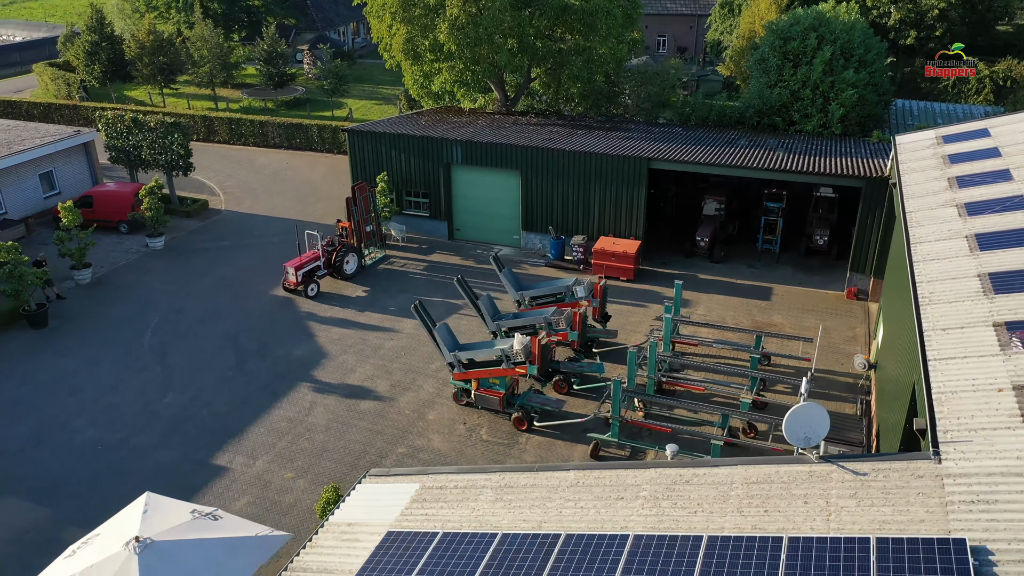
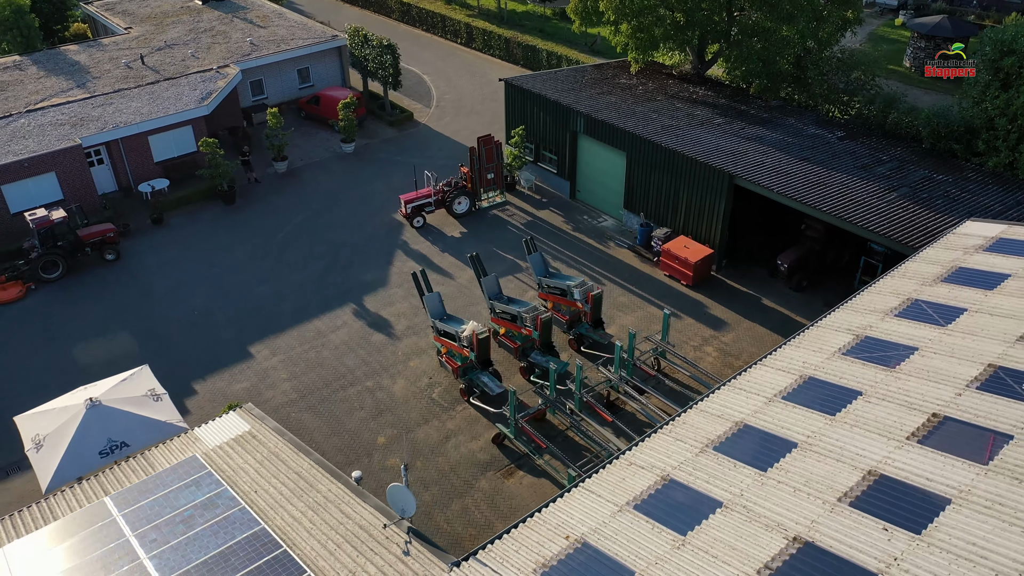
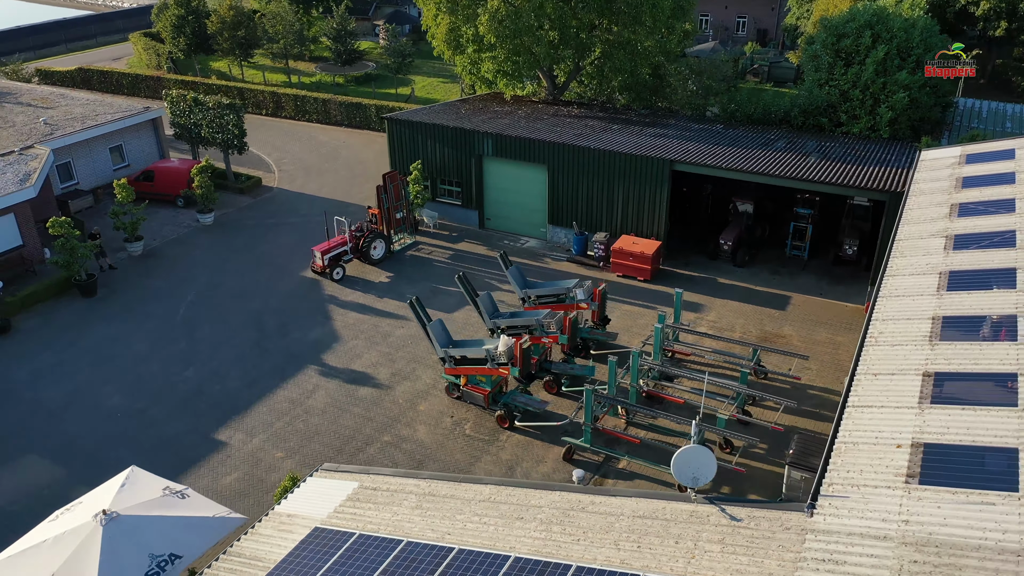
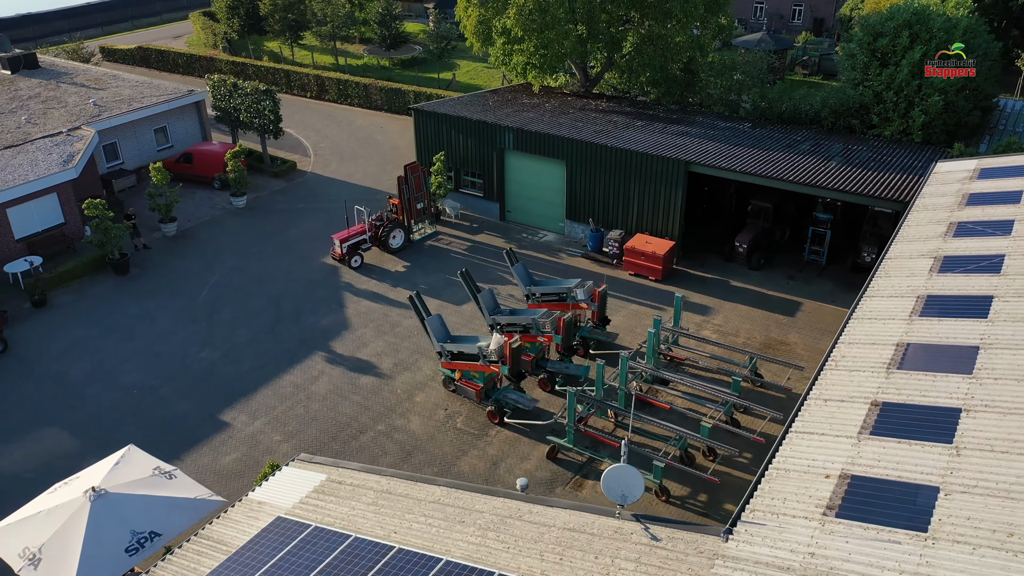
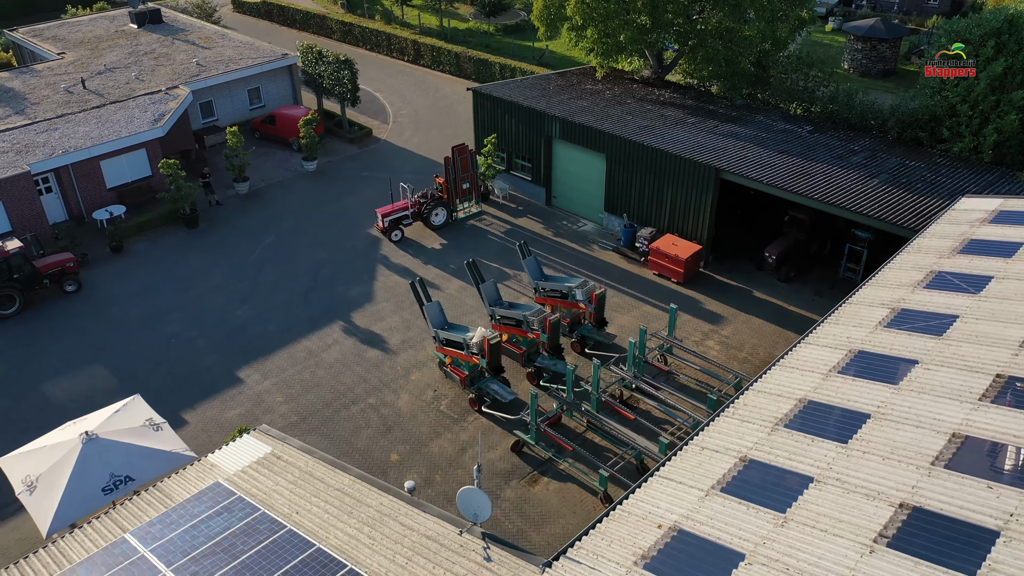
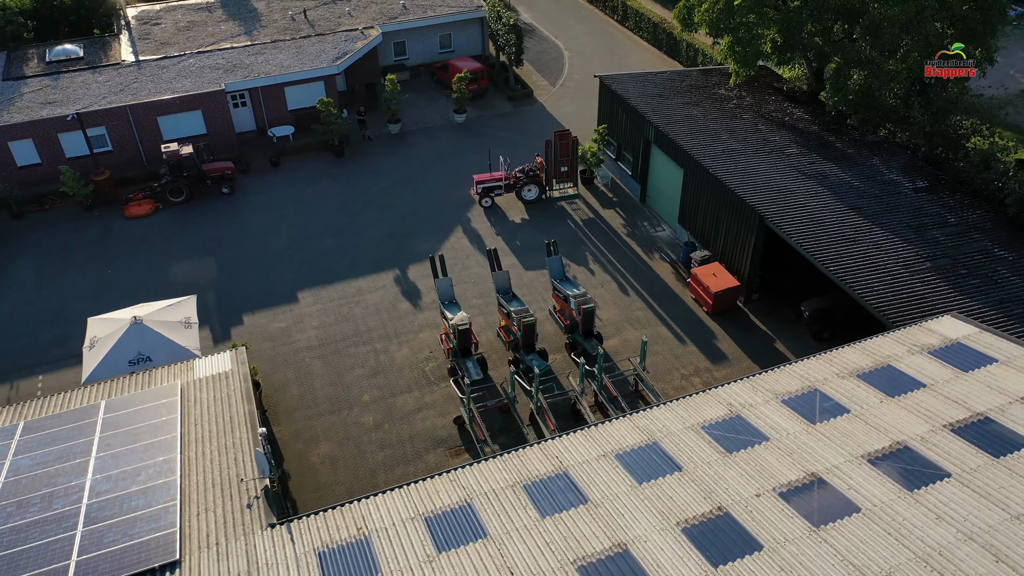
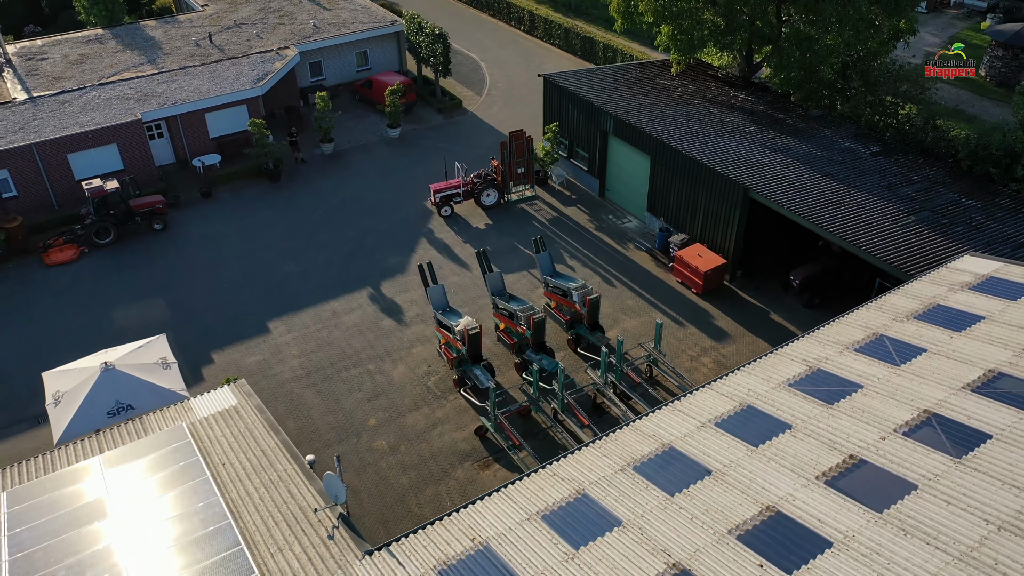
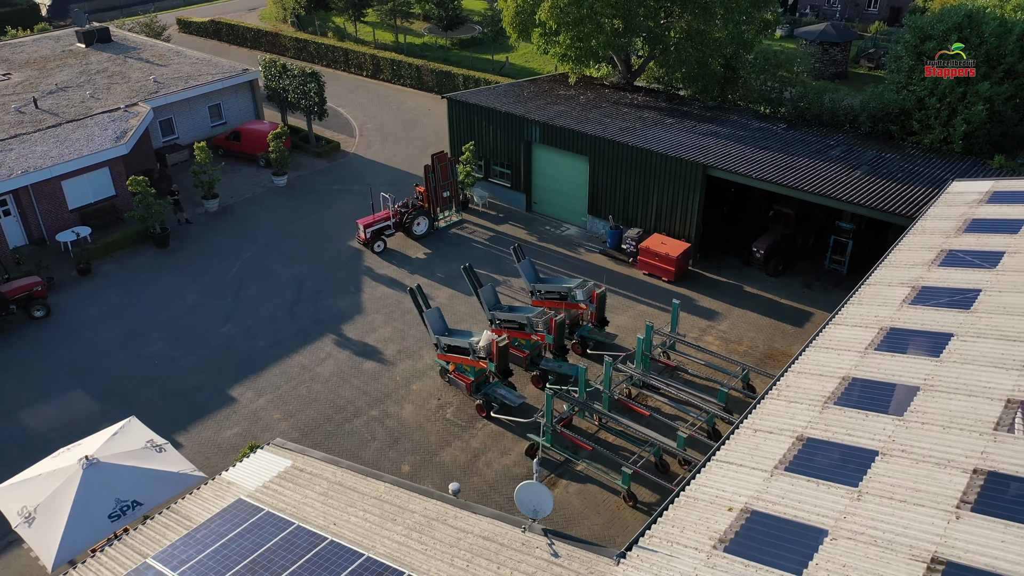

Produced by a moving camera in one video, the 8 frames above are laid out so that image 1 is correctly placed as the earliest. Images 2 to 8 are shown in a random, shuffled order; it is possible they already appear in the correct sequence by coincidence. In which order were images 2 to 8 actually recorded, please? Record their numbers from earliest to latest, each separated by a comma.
3, 4, 8, 5, 2, 7, 6
